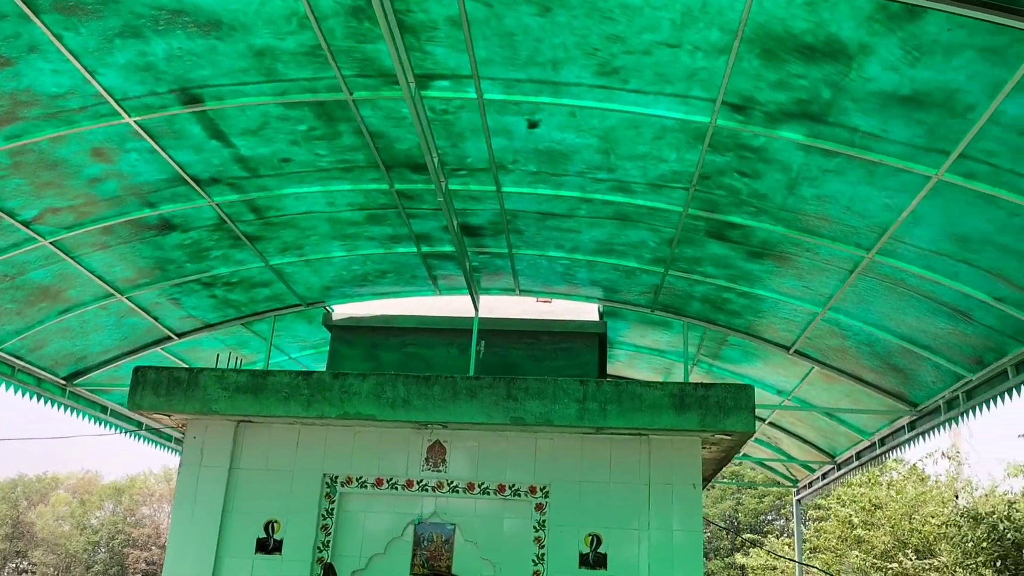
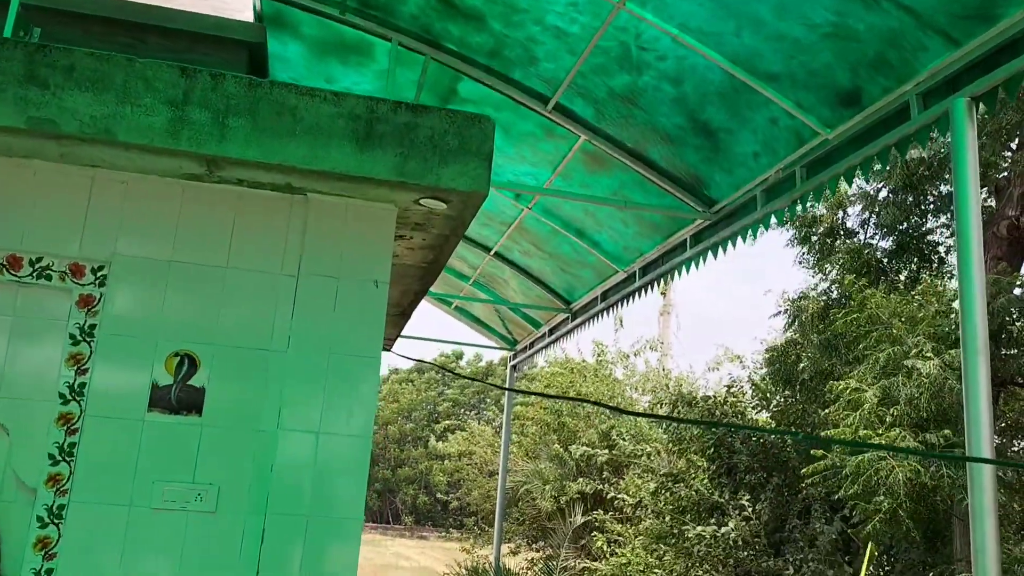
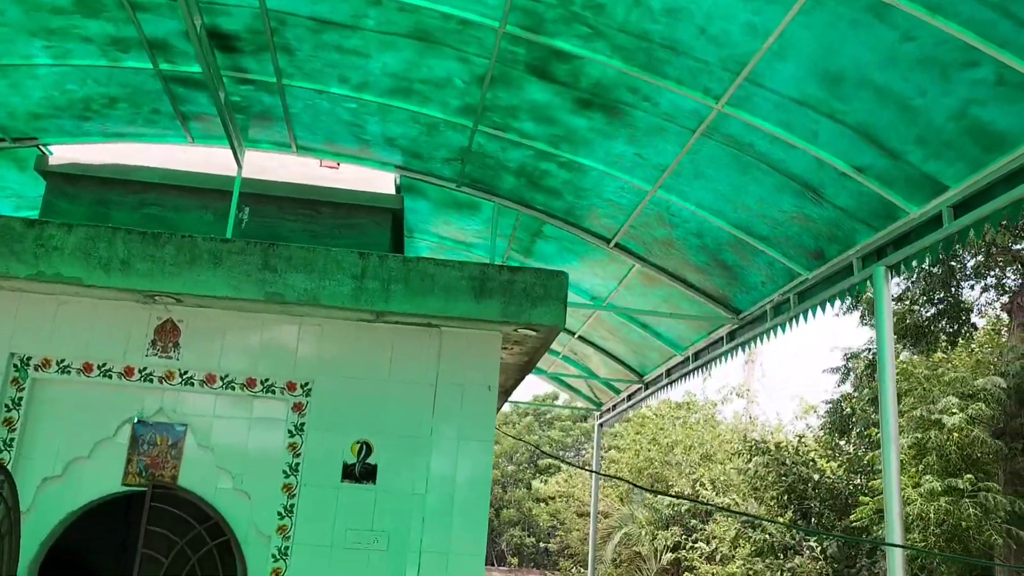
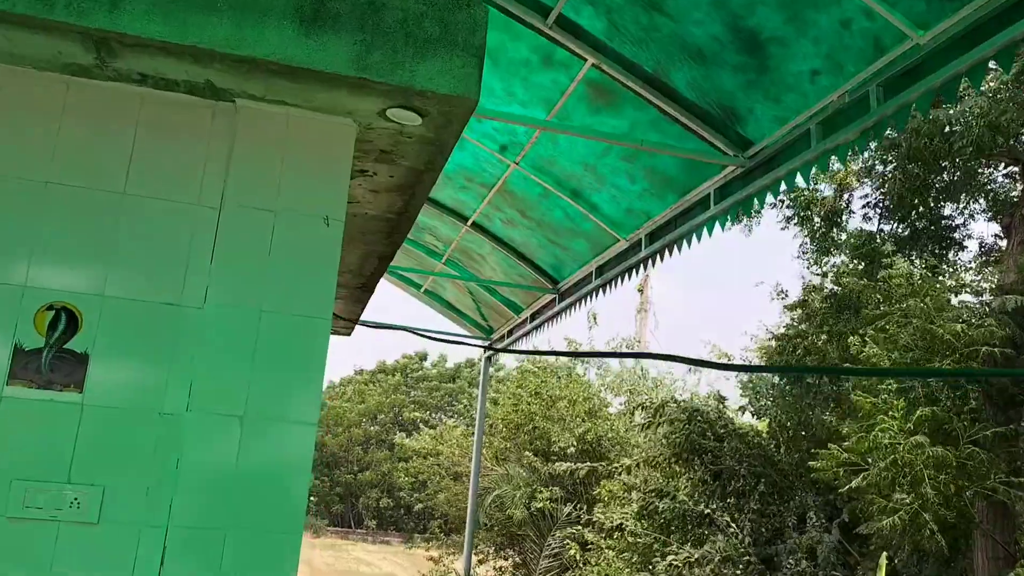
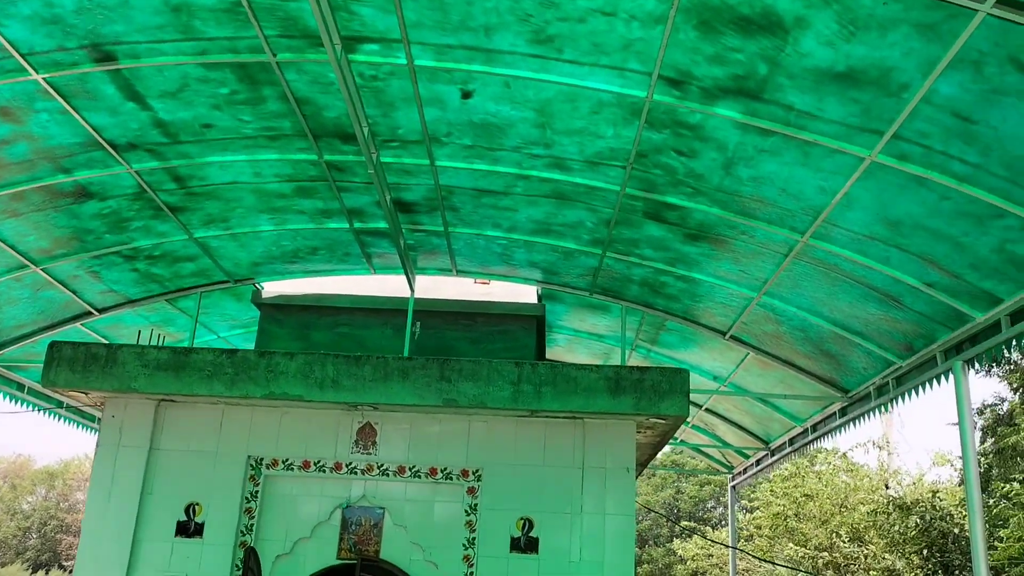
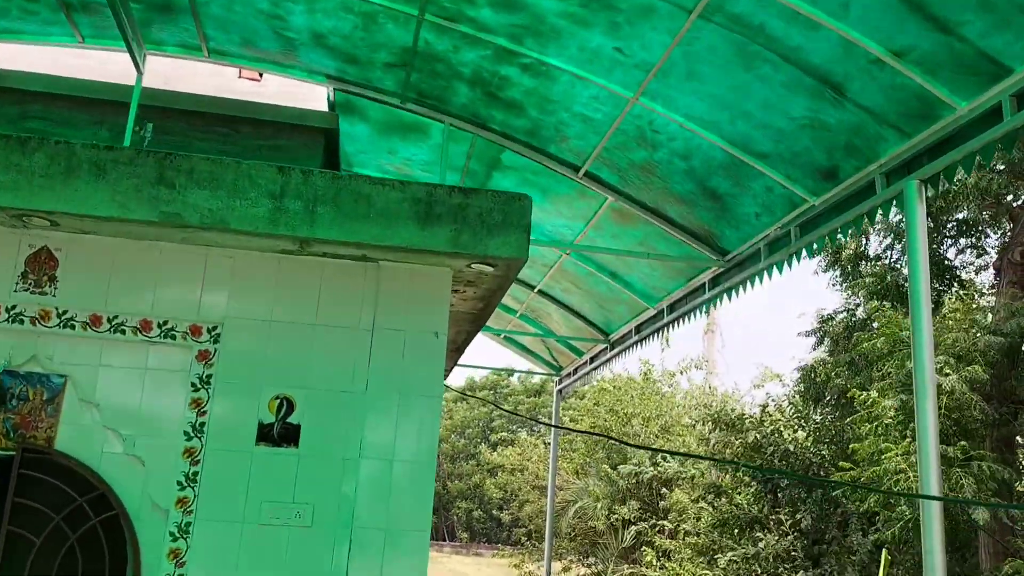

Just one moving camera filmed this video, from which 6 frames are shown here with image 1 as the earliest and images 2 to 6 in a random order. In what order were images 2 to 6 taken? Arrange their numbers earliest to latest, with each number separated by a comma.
5, 3, 6, 2, 4
